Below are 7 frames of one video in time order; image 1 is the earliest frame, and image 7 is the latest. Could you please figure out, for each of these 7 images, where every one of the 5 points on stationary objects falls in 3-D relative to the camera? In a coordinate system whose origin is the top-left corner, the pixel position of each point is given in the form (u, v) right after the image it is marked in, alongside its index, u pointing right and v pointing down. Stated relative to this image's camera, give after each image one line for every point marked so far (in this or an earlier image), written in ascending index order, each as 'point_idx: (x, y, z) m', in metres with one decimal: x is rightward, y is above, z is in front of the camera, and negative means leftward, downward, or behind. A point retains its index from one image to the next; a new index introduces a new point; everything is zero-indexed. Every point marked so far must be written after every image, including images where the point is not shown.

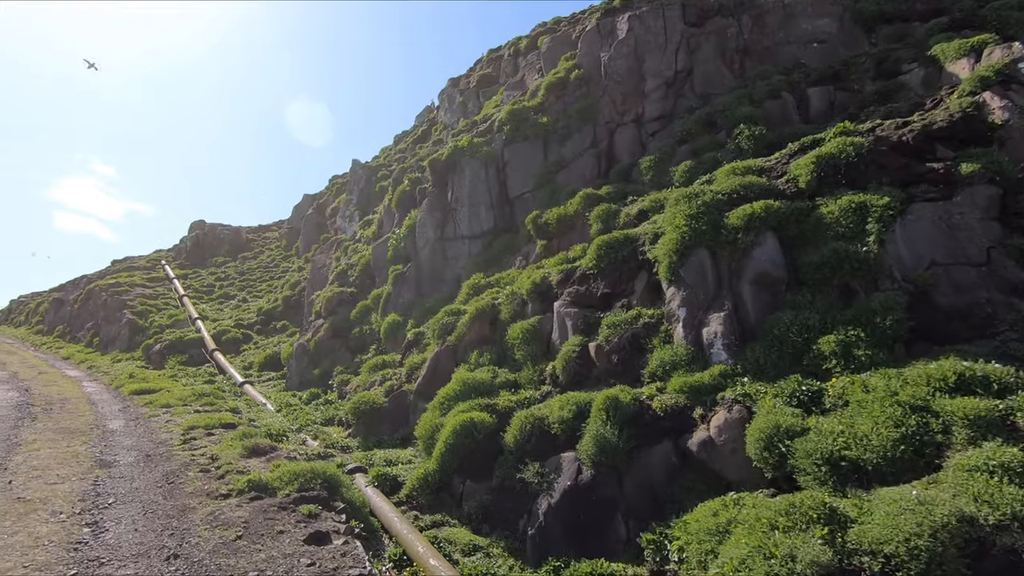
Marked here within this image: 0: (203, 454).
0: (-9.1, -4.9, +15.8) m
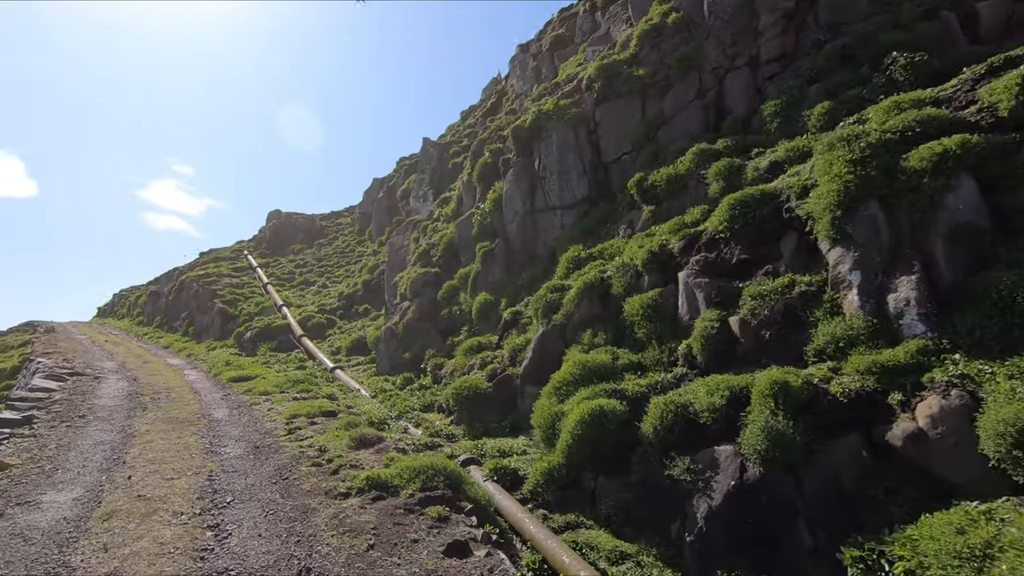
0: (-5.7, -4.4, +15.1) m
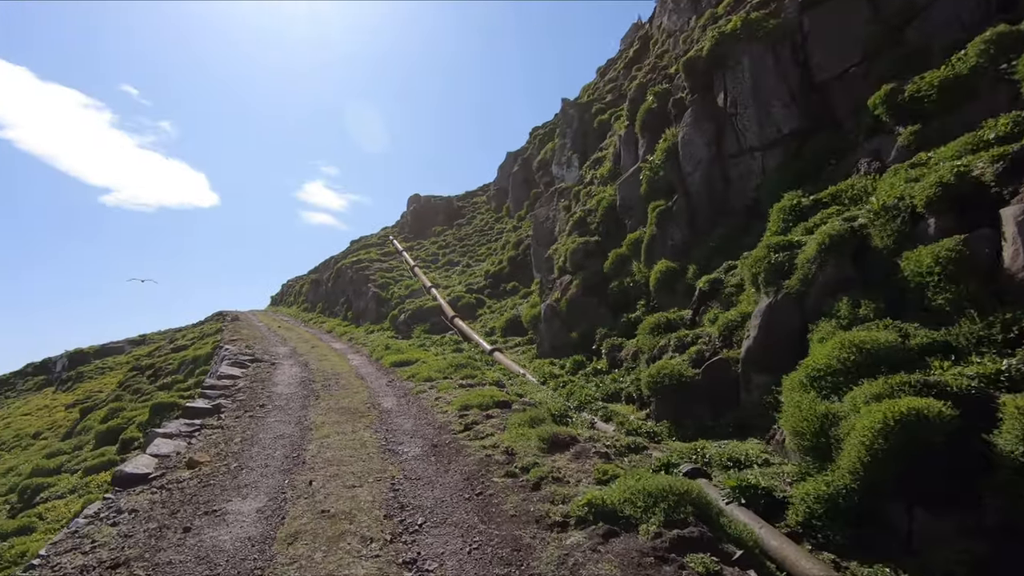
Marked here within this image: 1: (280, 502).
0: (-0.4, -3.8, +12.9) m
1: (-4.6, -4.2, +10.7) m
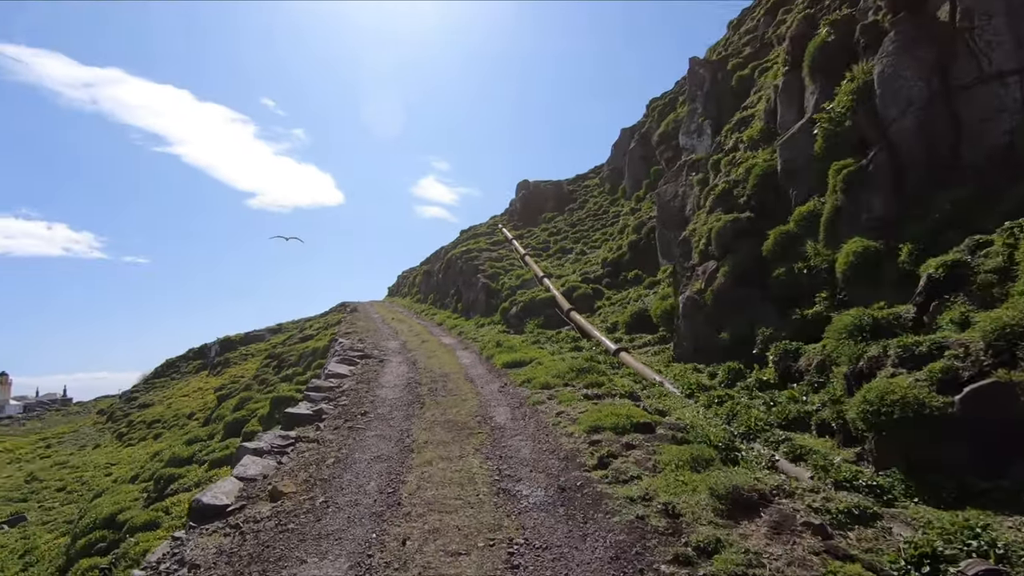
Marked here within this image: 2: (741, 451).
0: (+2.4, -3.7, +9.3) m
1: (-2.2, -4.2, +8.0) m
2: (+5.0, -3.6, +11.8) m
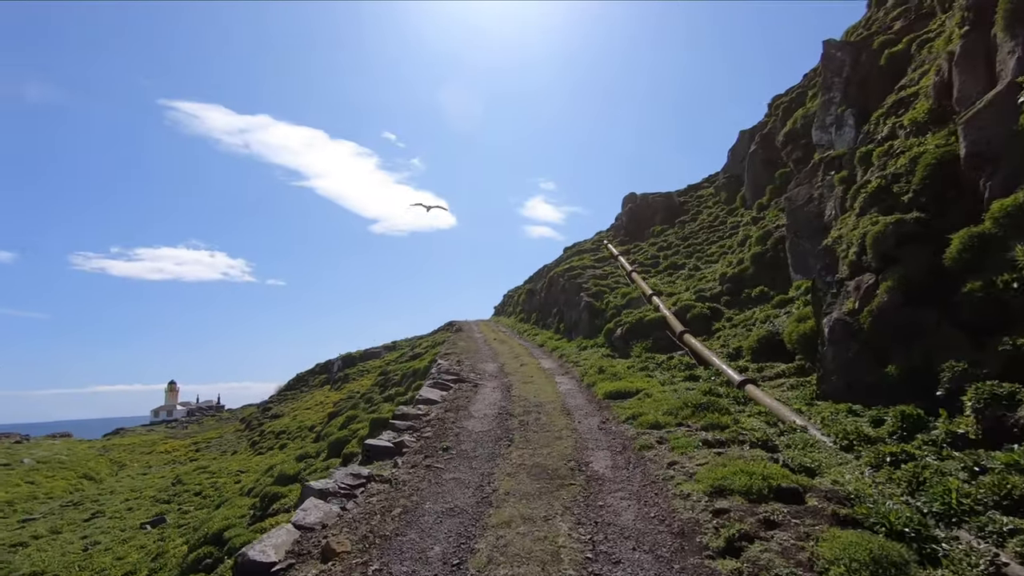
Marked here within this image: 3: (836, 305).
0: (+3.5, -4.0, +6.3) m
1: (-1.2, -4.5, +5.9) m
2: (+6.6, -3.9, +8.2) m
3: (+10.3, -0.5, +17.0) m
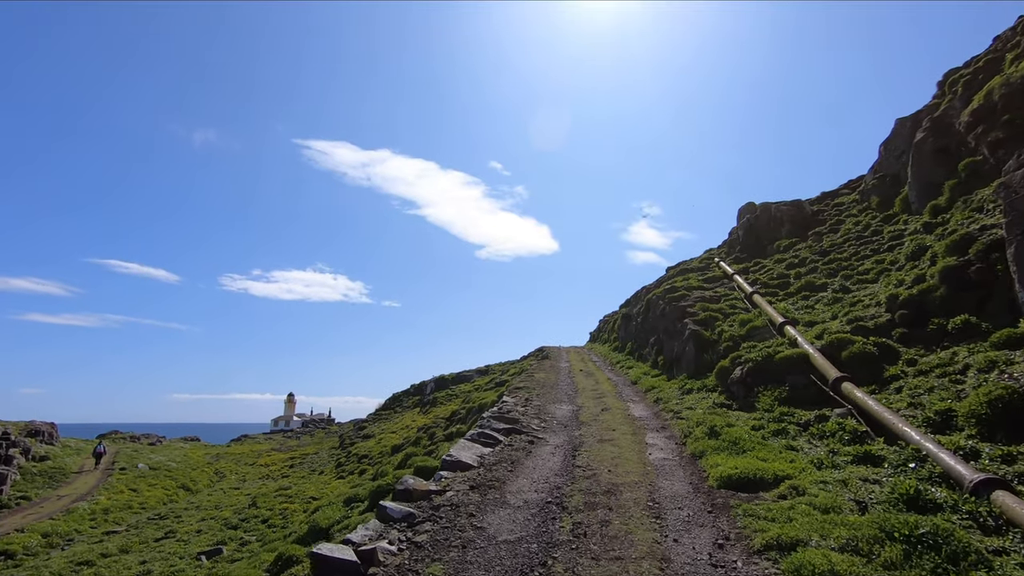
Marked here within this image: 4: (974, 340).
0: (+2.3, -3.8, -1.2) m
1: (-2.5, -4.3, -0.7) m
2: (+5.6, -3.9, +0.1) m
3: (+11.0, -1.0, +8.2) m
4: (+15.9, -1.7, +18.6) m
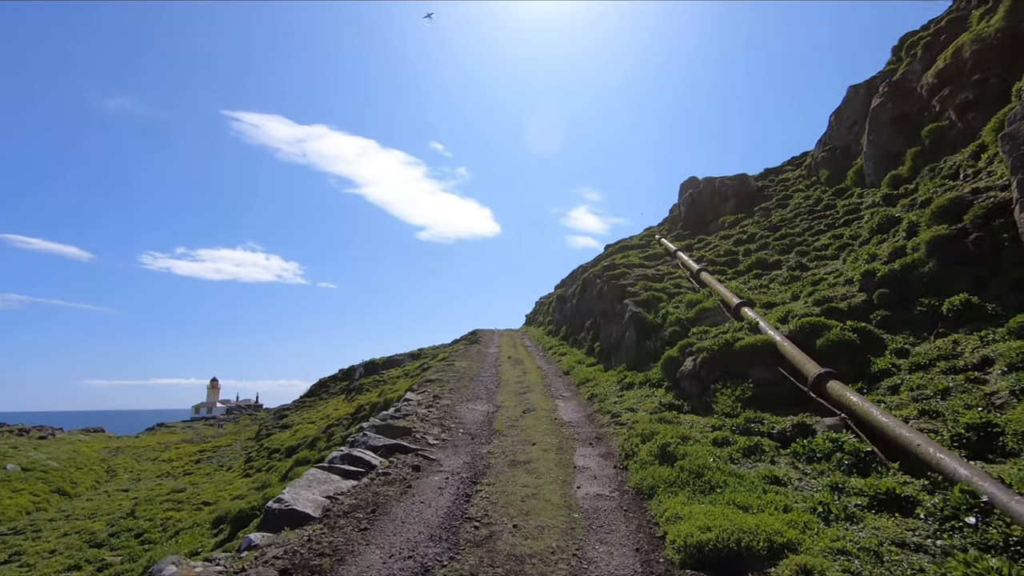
0: (+1.4, -3.6, -6.3) m
1: (-3.4, -4.0, -6.4) m
2: (+4.6, -3.6, -4.7) m
3: (+9.1, -0.5, +3.8) m
4: (+12.8, -1.0, +14.7) m
